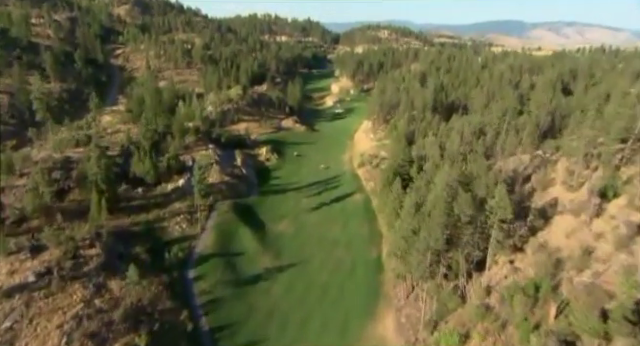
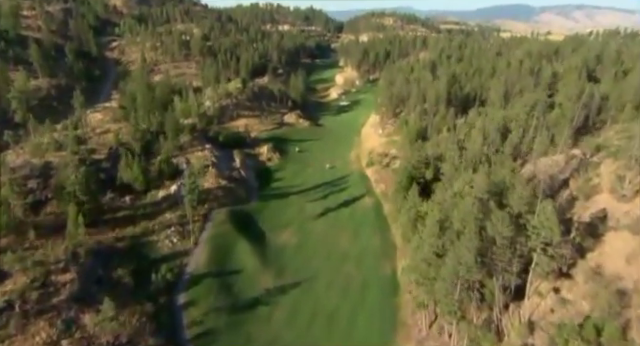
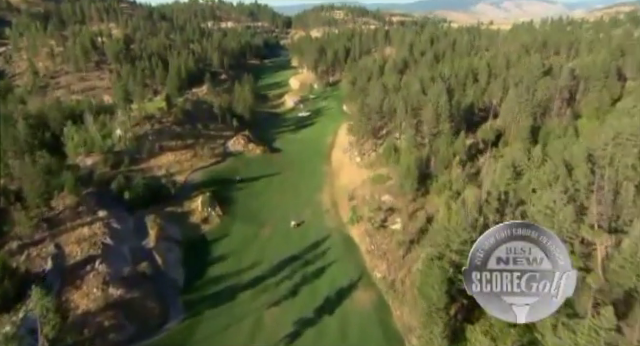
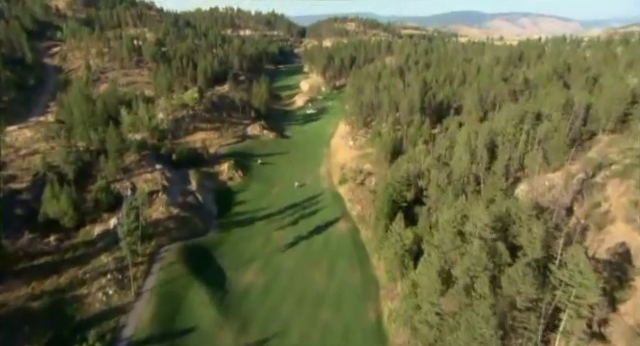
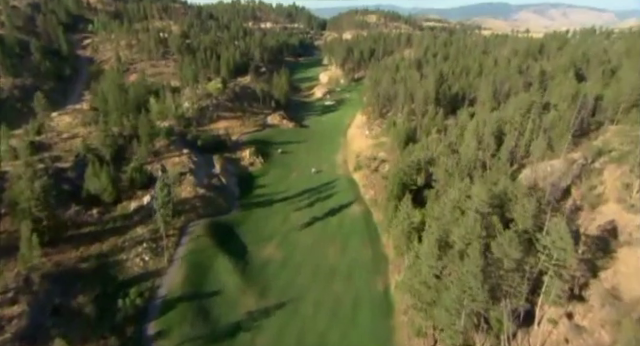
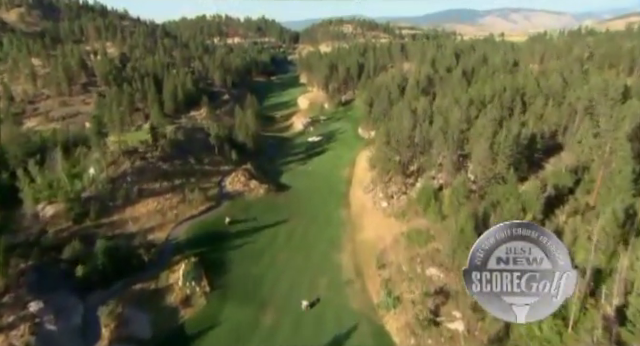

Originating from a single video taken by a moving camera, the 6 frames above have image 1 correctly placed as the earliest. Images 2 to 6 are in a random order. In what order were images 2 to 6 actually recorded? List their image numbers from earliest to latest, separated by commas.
2, 5, 4, 3, 6
